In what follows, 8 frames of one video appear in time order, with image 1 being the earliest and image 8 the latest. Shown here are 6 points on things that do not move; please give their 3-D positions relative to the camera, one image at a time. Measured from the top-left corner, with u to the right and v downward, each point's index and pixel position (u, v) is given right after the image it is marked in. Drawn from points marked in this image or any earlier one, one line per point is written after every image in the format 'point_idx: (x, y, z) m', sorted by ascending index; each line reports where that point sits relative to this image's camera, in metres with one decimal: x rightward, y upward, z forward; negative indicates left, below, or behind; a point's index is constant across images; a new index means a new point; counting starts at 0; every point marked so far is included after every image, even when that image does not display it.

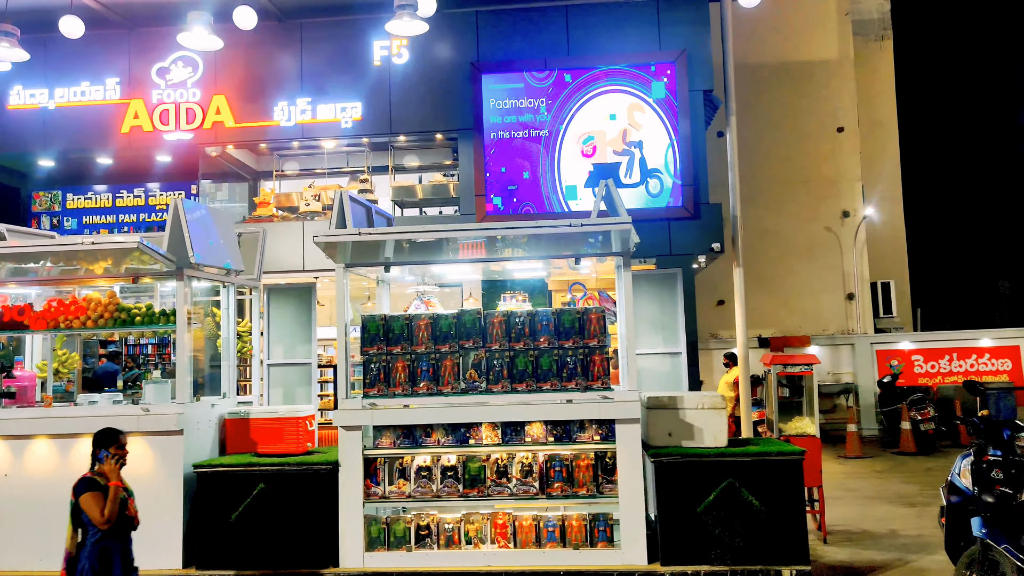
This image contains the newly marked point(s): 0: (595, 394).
0: (+0.5, -0.7, +4.9) m
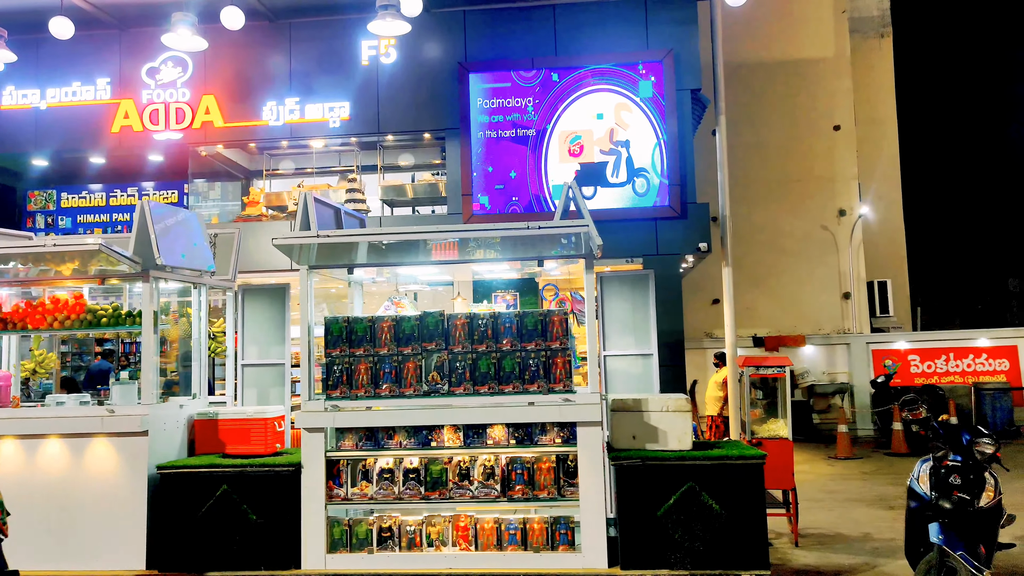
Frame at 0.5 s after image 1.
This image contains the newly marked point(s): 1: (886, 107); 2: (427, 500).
0: (+0.3, -0.7, +4.9) m
1: (+7.9, +3.8, +16.0) m
2: (-0.5, -1.4, +4.9) m
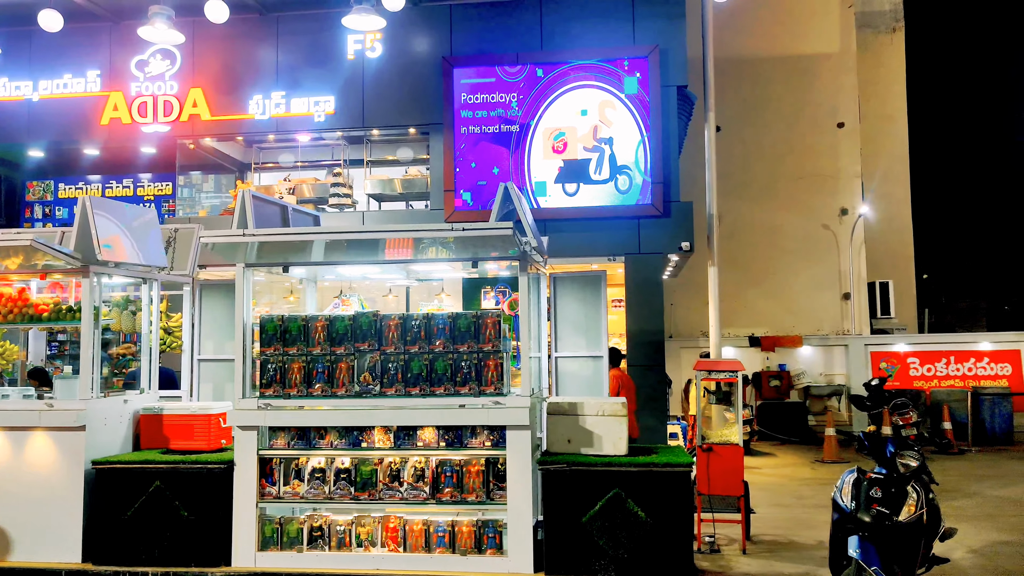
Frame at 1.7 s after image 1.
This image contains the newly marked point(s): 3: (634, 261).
0: (-0.2, -0.7, +4.8) m
1: (+7.9, +3.8, +15.7) m
2: (-1.0, -1.4, +4.9) m
3: (+1.6, +0.3, +10.0) m
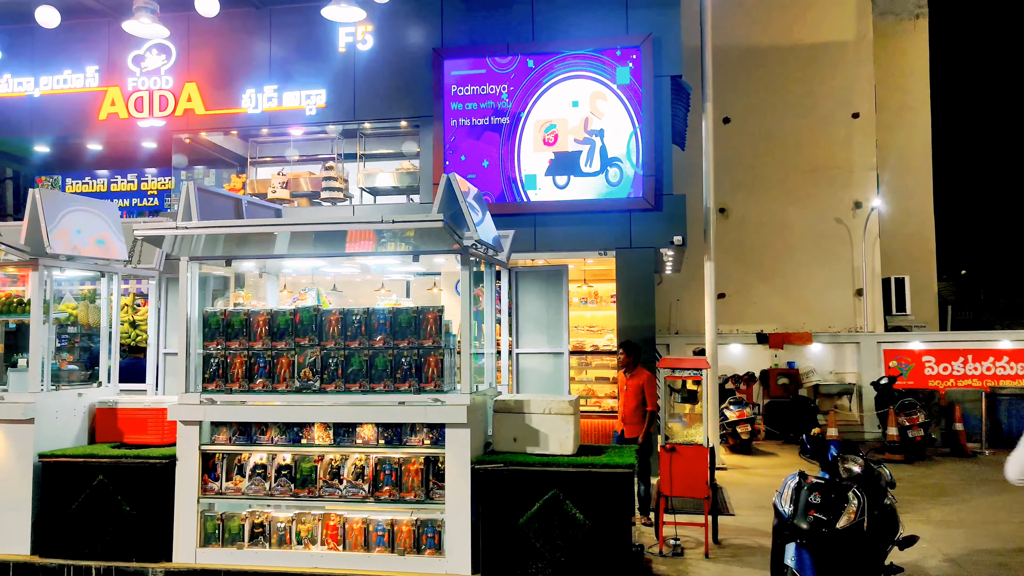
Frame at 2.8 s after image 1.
0: (-0.5, -0.7, +4.7) m
1: (+8.0, +3.8, +15.2) m
2: (-1.4, -1.3, +4.9) m
3: (+1.5, +0.4, +9.8) m
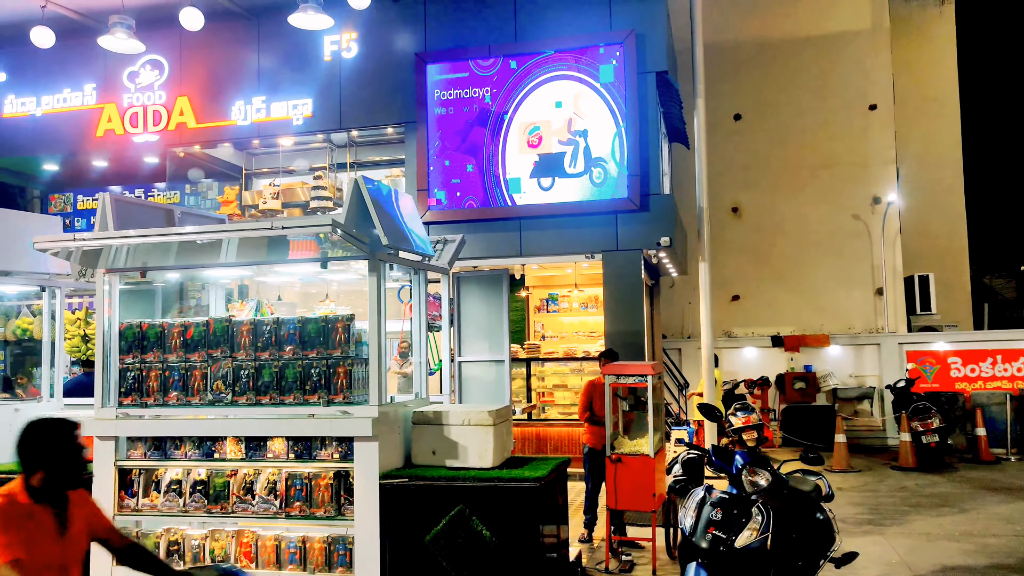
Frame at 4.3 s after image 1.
0: (-1.1, -0.7, +4.5) m
1: (+8.0, +3.9, +14.5) m
2: (-1.9, -1.4, +4.7) m
3: (+1.2, +0.4, +9.5) m
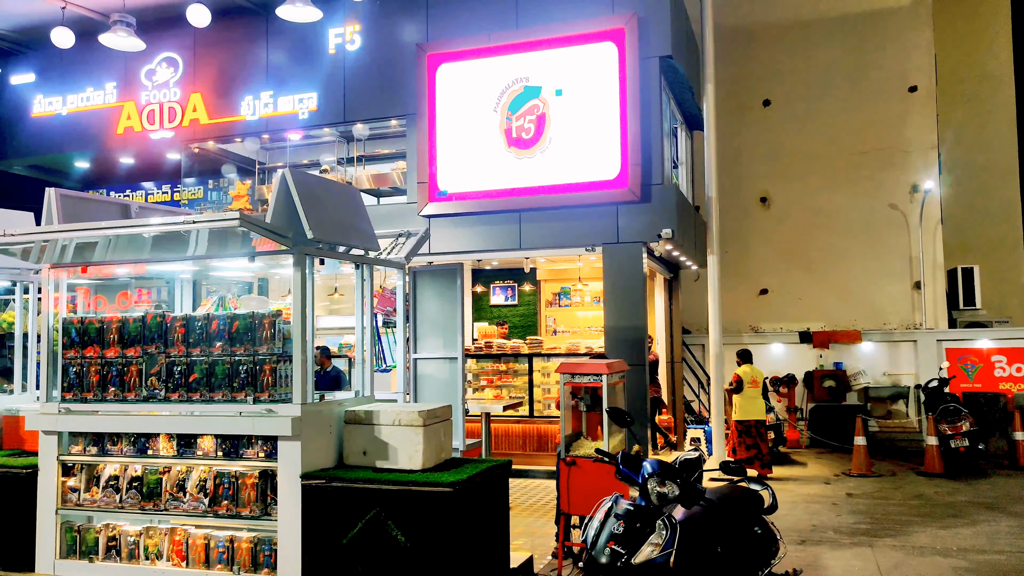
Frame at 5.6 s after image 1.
0: (-1.5, -0.7, +4.5) m
1: (+8.4, +4.0, +13.6) m
2: (-2.3, -1.4, +4.7) m
3: (+1.2, +0.4, +9.2) m
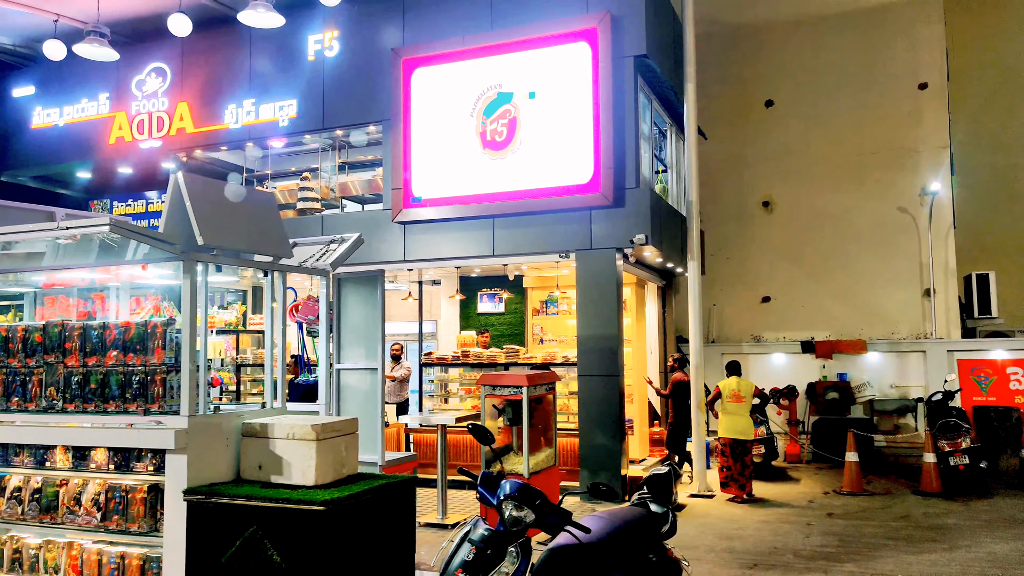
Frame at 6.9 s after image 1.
0: (-2.1, -0.7, +4.3) m
1: (+8.3, +3.9, +12.9) m
2: (-2.8, -1.4, +4.6) m
3: (+0.9, +0.3, +8.9) m
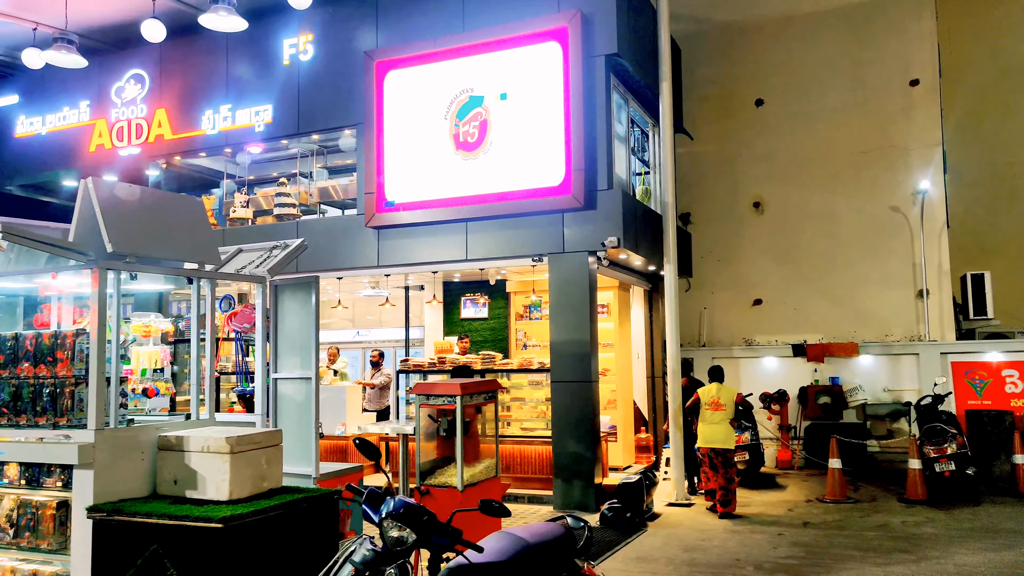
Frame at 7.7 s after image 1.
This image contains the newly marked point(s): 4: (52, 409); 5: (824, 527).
0: (-2.5, -0.8, +4.2) m
1: (+8.0, +3.9, +12.6) m
2: (-3.2, -1.5, +4.5) m
3: (+0.5, +0.3, +8.7) m
4: (-2.5, -0.7, +4.3) m
5: (+3.0, -2.3, +7.3) m
